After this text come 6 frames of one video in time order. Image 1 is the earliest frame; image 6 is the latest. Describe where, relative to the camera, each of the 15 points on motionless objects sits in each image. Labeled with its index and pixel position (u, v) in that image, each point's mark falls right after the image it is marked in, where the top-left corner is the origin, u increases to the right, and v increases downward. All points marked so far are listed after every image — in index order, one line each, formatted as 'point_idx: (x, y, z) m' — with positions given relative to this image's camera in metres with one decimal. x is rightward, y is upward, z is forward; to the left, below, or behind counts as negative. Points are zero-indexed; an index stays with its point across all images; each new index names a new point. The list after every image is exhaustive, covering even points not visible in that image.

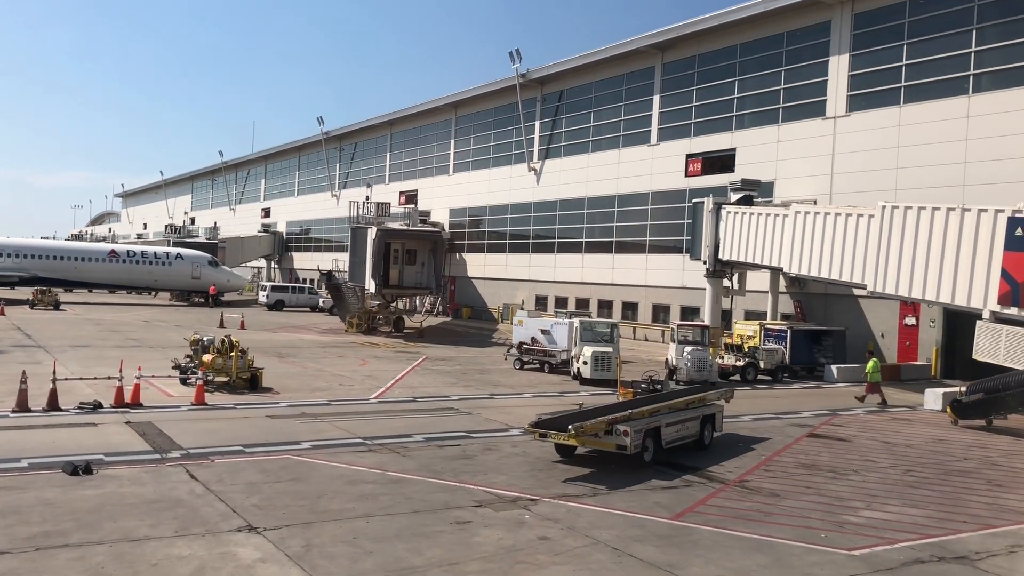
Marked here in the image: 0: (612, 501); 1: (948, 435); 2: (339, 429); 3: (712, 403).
0: (+1.2, -2.5, +11.0) m
1: (+8.3, -2.8, +18.0) m
2: (-2.8, -2.3, +15.2) m
3: (+3.3, -1.9, +15.4) m
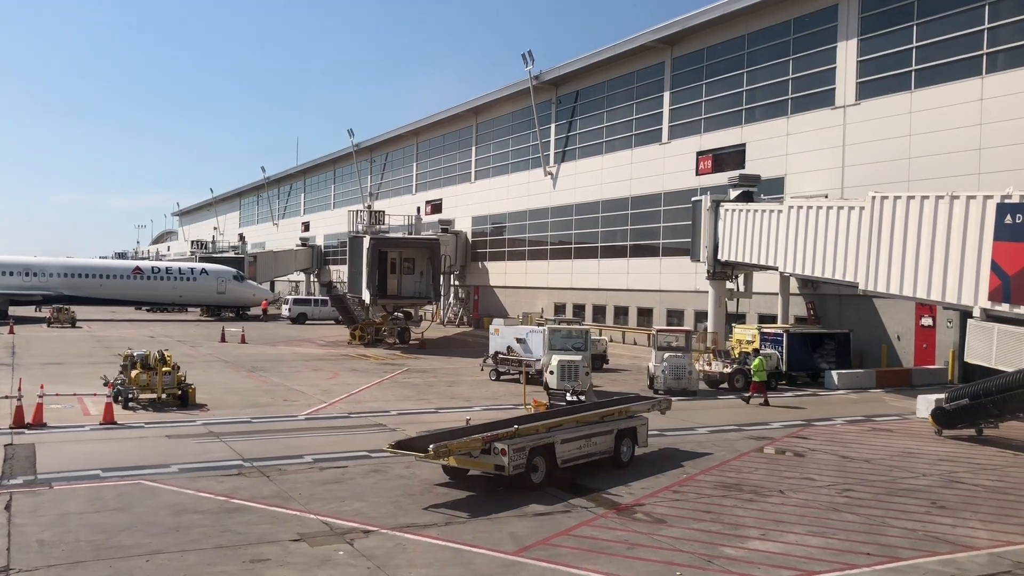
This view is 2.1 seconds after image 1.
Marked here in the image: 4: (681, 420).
0: (-0.6, -2.5, +9.7) m
1: (+7.1, -2.7, +16.2) m
2: (-4.2, -2.4, +14.1) m
3: (+1.9, -1.9, +14.0) m
4: (+3.3, -2.6, +18.5) m
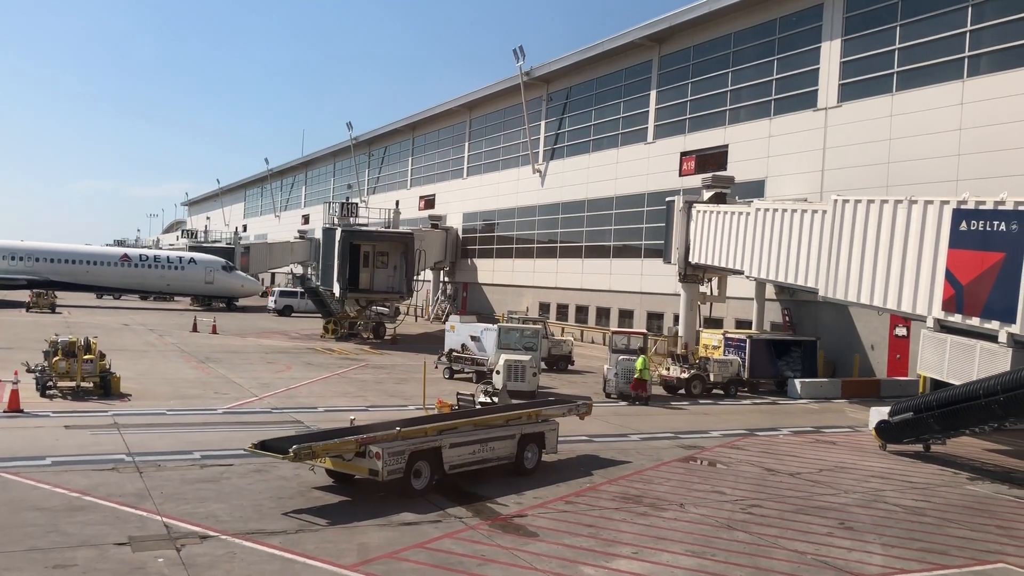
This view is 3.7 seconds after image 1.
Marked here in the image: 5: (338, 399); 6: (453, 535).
0: (-2.0, -2.4, +9.0) m
1: (+5.7, -2.9, +15.5) m
2: (-5.6, -2.2, +13.5) m
3: (+0.5, -1.9, +13.3) m
4: (+2.0, -2.6, +17.8) m
5: (-3.6, -2.3, +19.7) m
6: (-0.6, -2.5, +9.5) m
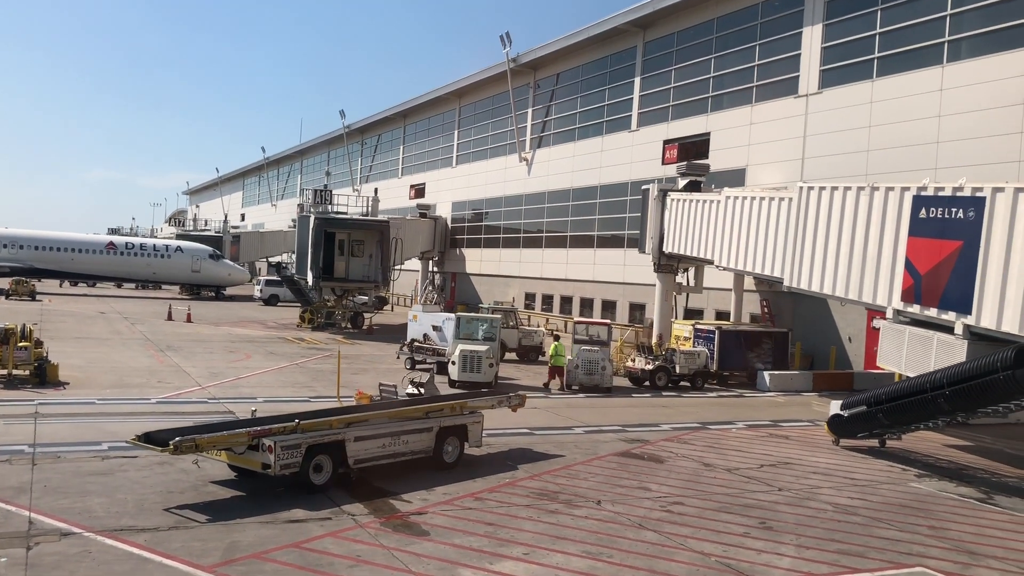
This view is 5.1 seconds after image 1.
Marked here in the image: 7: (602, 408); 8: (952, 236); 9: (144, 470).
0: (-3.1, -2.3, +8.5) m
1: (+4.7, -2.7, +14.9) m
2: (-6.6, -2.0, +13.0) m
3: (-0.6, -1.7, +12.7) m
4: (+1.0, -2.4, +17.2) m
5: (-4.6, -2.1, +19.2) m
6: (-1.7, -2.4, +9.0) m
7: (+1.8, -2.4, +19.1) m
8: (+7.3, +0.9, +15.6) m
9: (-4.4, -2.2, +11.3) m
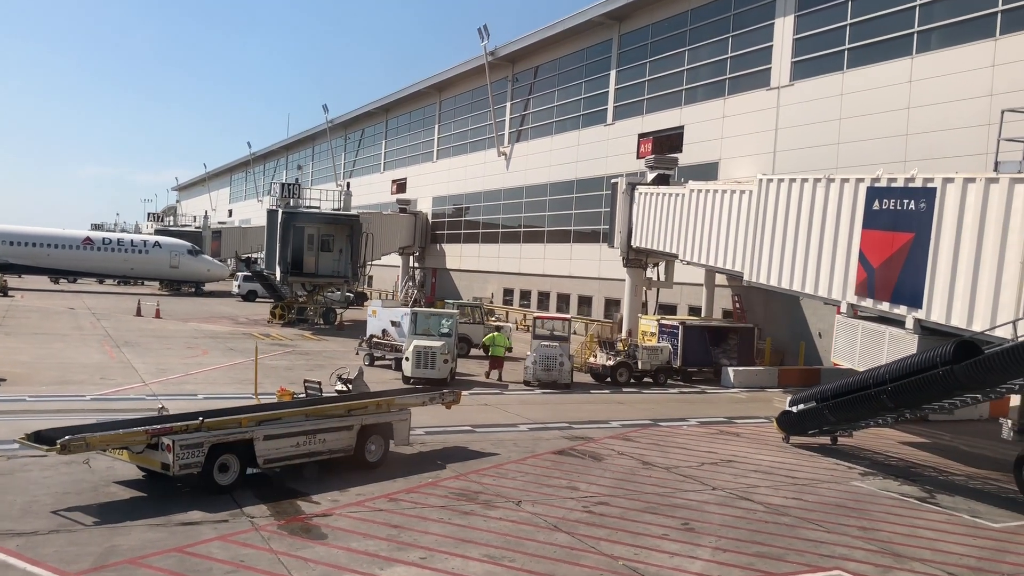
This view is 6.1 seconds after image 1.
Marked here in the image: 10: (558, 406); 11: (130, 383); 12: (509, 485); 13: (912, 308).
0: (-4.0, -2.2, +8.1) m
1: (+3.7, -2.6, +14.5) m
2: (-7.6, -1.9, +12.6) m
3: (-1.5, -1.6, +12.3) m
4: (0.0, -2.3, +16.9) m
5: (-5.6, -2.0, +18.8) m
6: (-2.6, -2.3, +8.6) m
7: (+0.9, -2.3, +18.7) m
8: (+6.3, +1.0, +15.2) m
9: (-5.3, -2.1, +10.8) m
10: (+0.9, -2.3, +18.6) m
11: (-7.5, -1.9, +18.5) m
12: (0.0, -2.4, +11.4) m
13: (+6.3, -0.3, +14.8) m
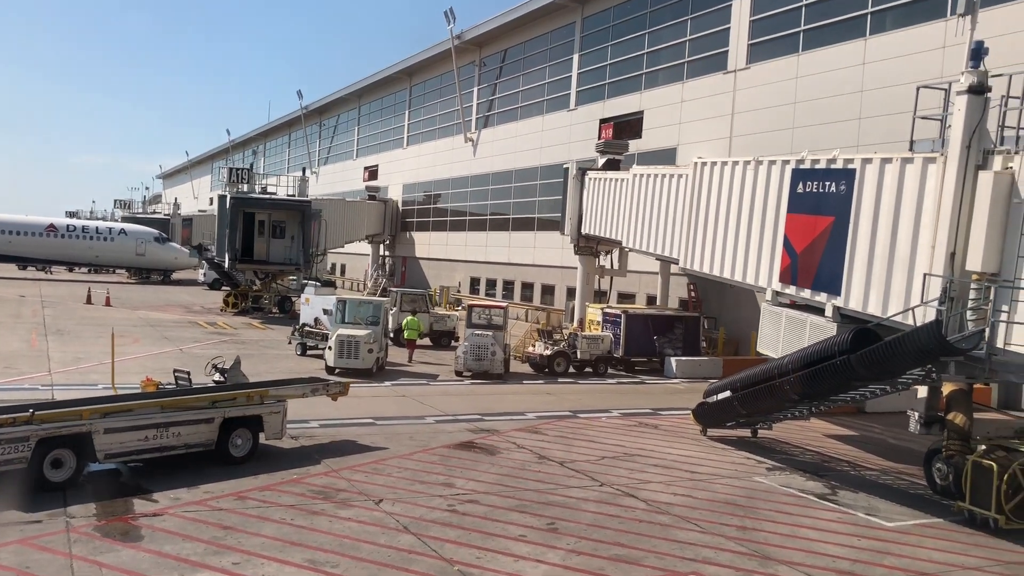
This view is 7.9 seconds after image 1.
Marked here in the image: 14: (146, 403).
0: (-5.5, -2.0, +7.4) m
1: (+2.2, -2.4, +13.9) m
2: (-9.1, -1.7, +11.9) m
3: (-3.0, -1.4, +11.6) m
4: (-1.5, -2.1, +16.2) m
5: (-7.1, -1.7, +18.1) m
6: (-4.1, -2.1, +7.9) m
7: (-0.7, -2.1, +18.1) m
8: (+4.9, +1.2, +14.5) m
9: (-6.8, -1.9, +10.1) m
10: (-0.6, -2.1, +18.0) m
11: (-9.0, -1.6, +17.7) m
12: (-1.5, -2.2, +10.8) m
13: (+4.8, -0.1, +14.1) m
14: (-4.0, -1.3, +10.2) m
